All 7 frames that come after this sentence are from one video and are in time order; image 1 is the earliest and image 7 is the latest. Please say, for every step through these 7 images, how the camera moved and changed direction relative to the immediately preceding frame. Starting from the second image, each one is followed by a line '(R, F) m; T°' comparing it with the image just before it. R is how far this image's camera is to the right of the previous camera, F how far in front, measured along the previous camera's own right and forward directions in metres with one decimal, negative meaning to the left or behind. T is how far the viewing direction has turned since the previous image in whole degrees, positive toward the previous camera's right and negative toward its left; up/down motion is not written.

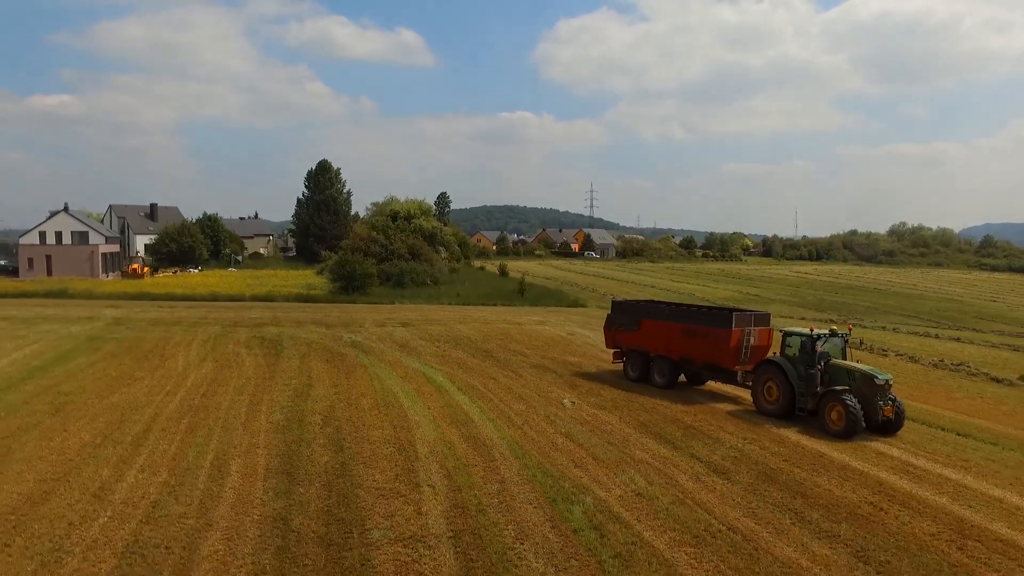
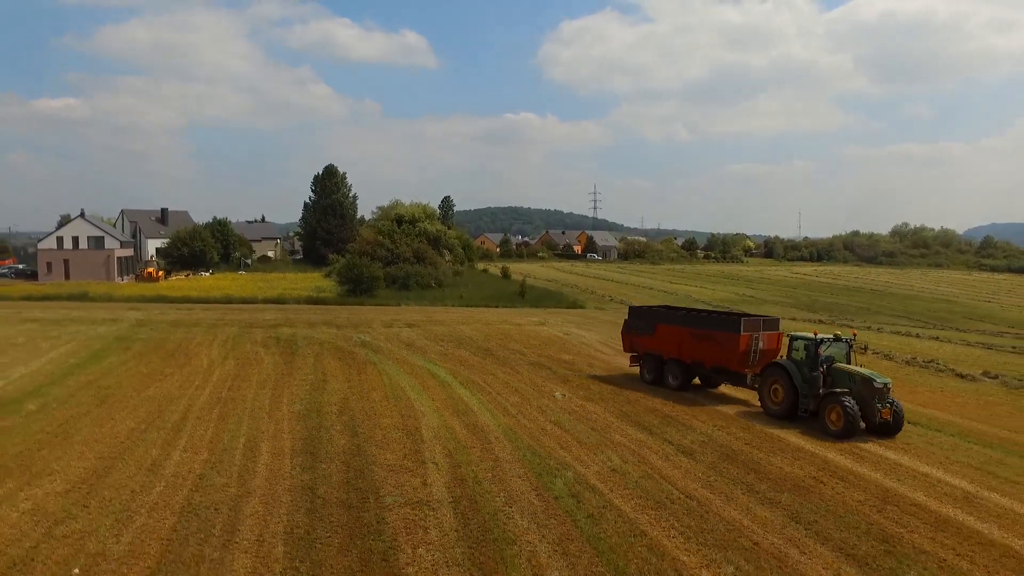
(+0.2, -1.3) m; 0°
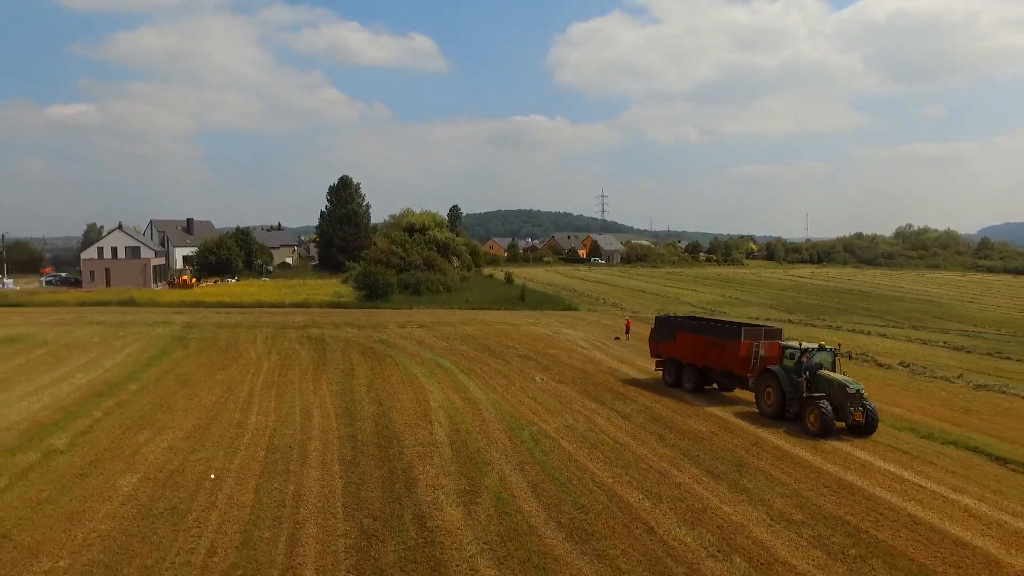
(+0.6, -3.5) m; -1°
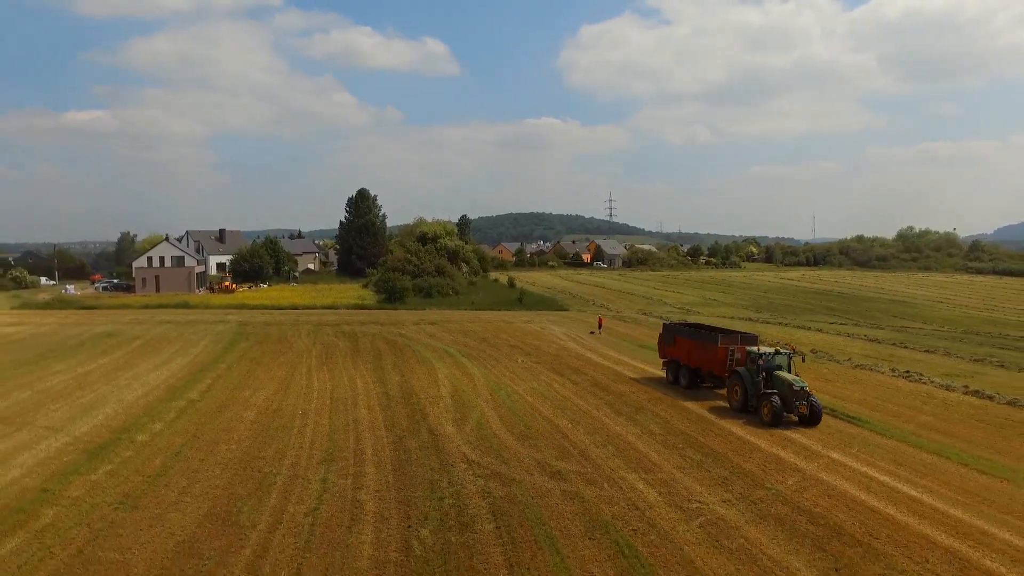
(+0.9, -5.6) m; -1°
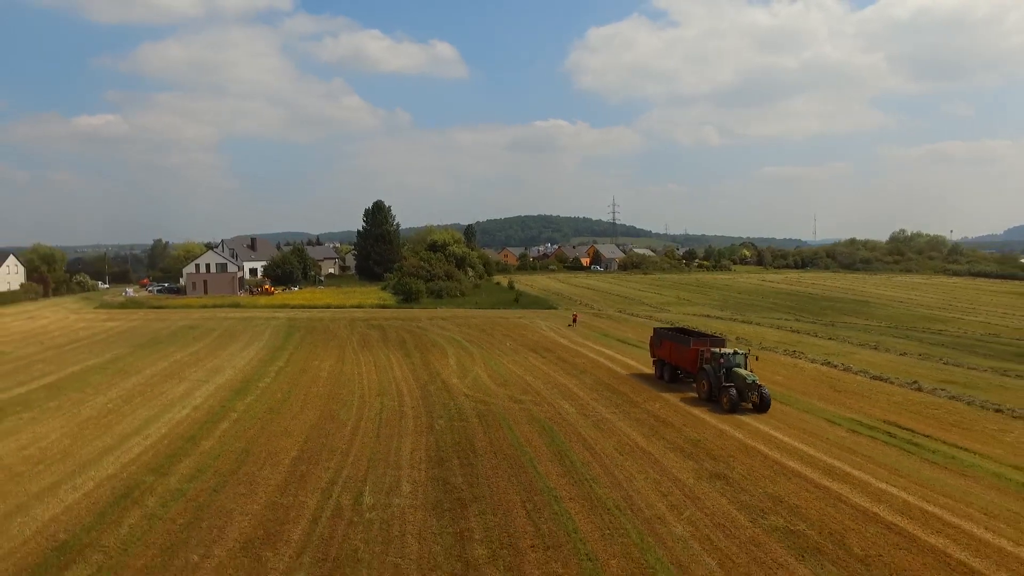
(+0.9, -7.6) m; -1°
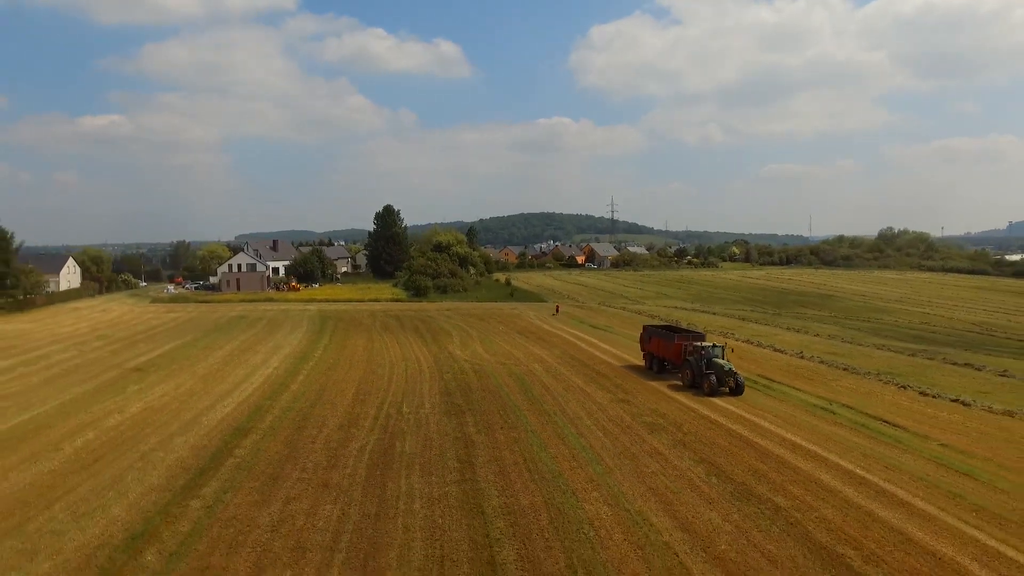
(+0.7, -7.4) m; 0°
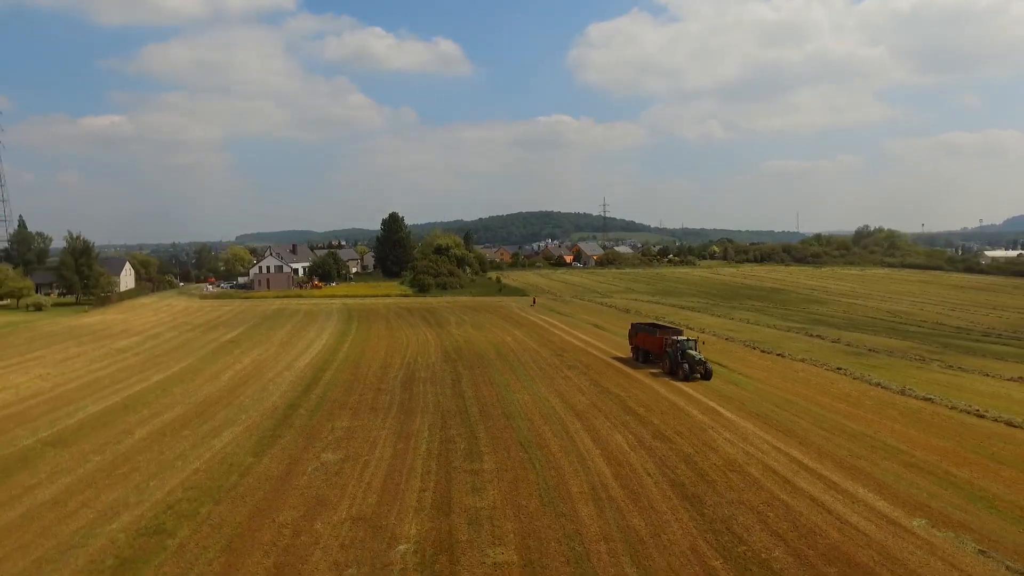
(+1.2, -10.6) m; 0°
